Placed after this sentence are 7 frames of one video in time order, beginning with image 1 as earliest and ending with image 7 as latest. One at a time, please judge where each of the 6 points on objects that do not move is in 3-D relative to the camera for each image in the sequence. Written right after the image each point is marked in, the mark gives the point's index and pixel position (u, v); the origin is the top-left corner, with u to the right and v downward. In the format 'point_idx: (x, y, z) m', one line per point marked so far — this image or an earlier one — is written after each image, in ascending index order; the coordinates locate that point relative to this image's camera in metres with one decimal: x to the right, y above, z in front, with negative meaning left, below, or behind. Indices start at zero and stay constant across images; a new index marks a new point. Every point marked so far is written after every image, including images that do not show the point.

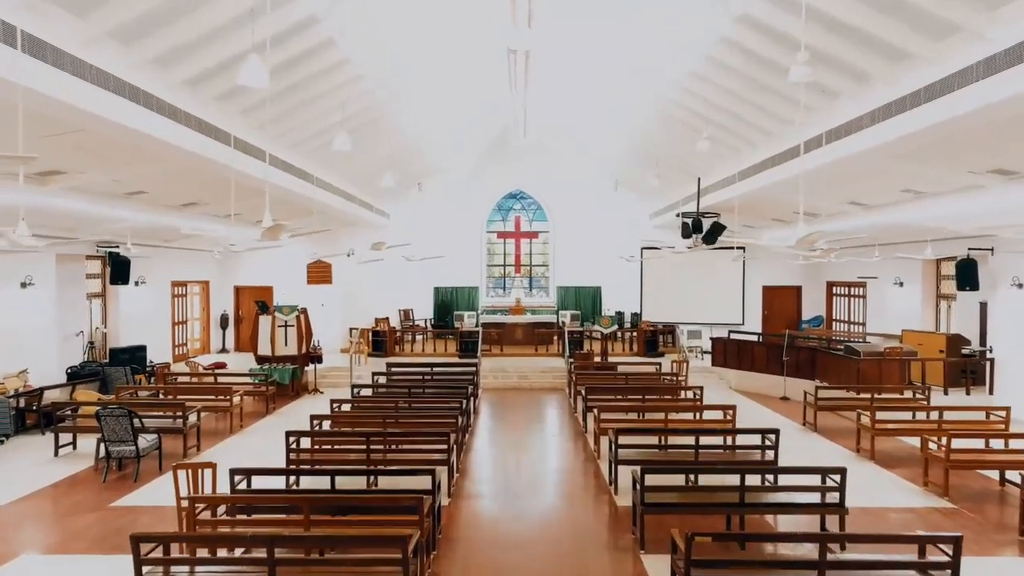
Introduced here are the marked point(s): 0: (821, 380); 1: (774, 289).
0: (+5.7, -1.7, +11.6) m
1: (+6.7, 0.0, +16.3) m
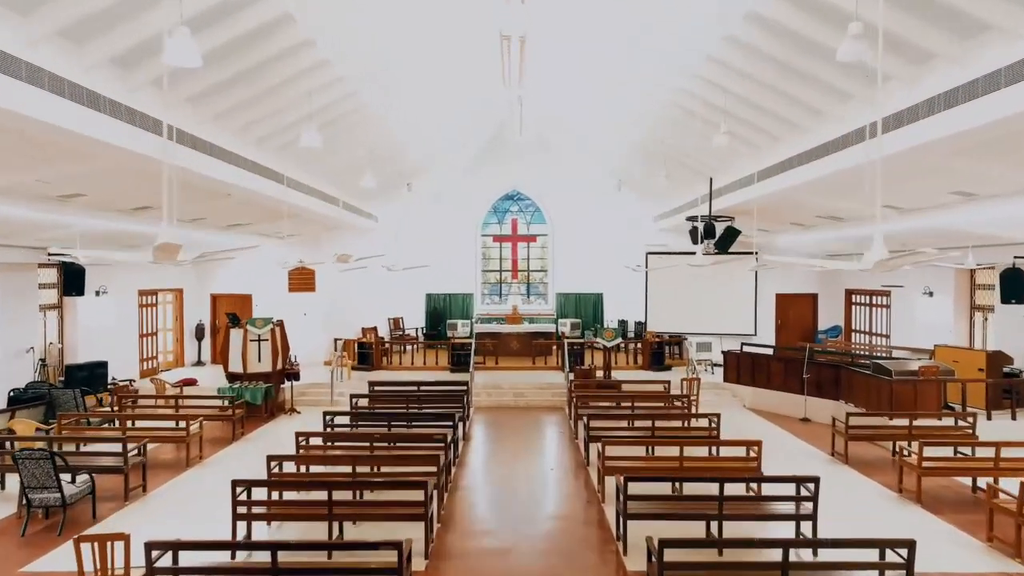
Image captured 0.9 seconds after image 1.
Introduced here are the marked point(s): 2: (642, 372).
0: (+5.6, -1.9, +10.6) m
1: (+6.6, -0.2, +15.2) m
2: (+2.9, -1.9, +14.1) m
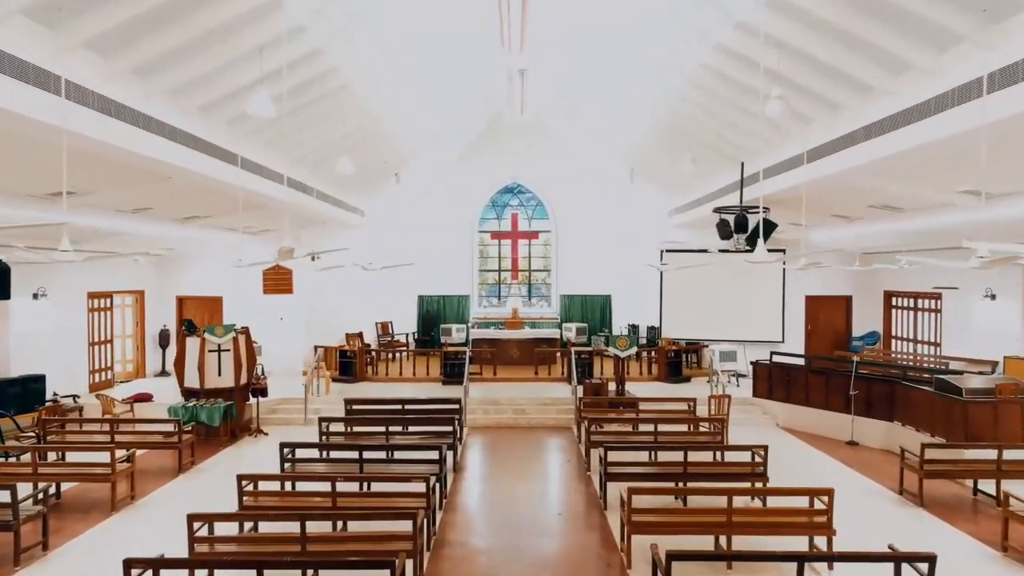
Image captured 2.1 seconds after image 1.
0: (+5.6, -1.9, +9.0) m
1: (+6.6, -0.3, +13.7) m
2: (+2.9, -1.9, +12.5) m
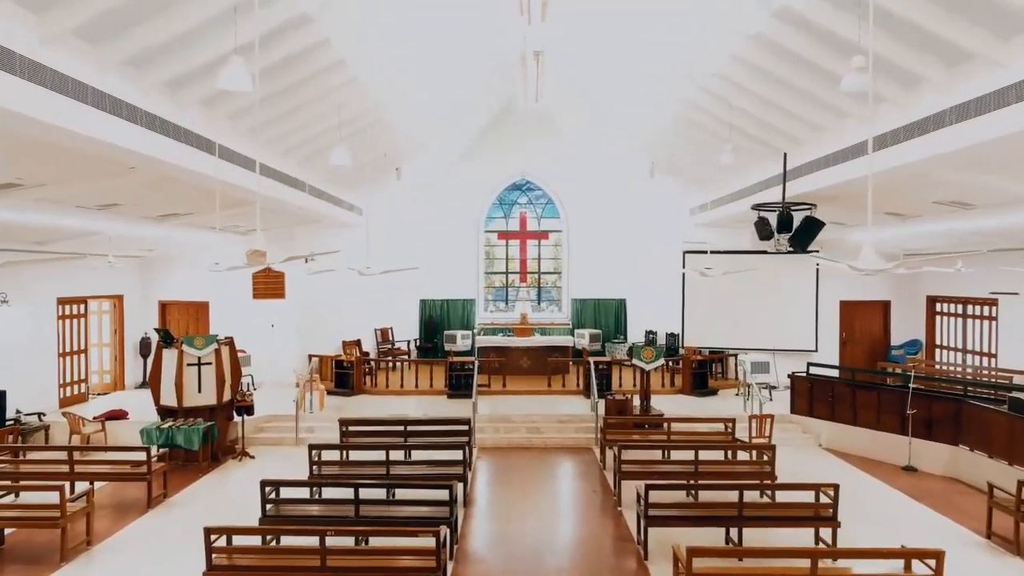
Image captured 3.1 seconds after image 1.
0: (+5.8, -2.0, +8.0) m
1: (+6.9, -0.4, +12.7) m
2: (+3.1, -2.0, +11.5) m
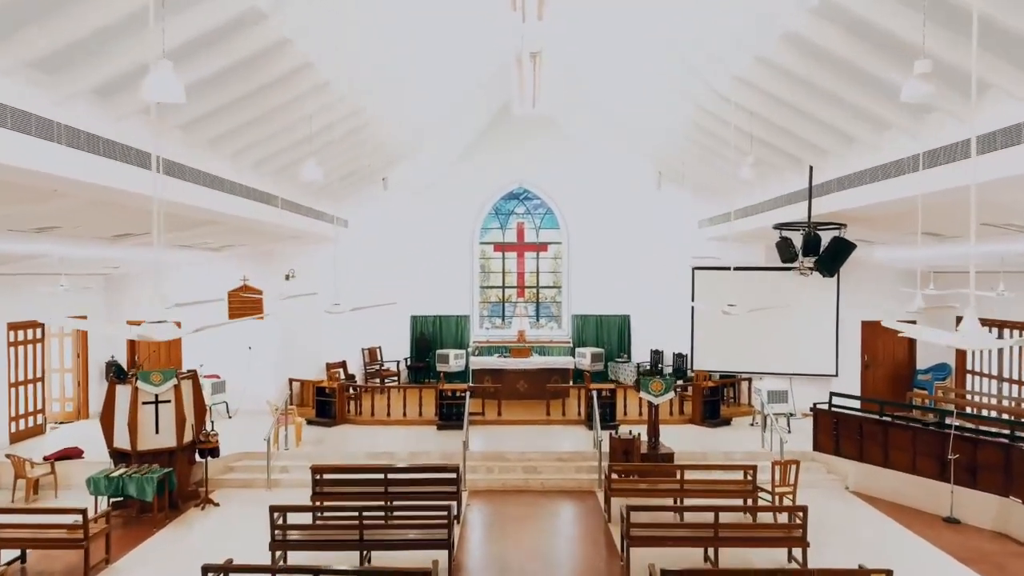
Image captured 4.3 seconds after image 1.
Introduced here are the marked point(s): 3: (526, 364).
0: (+5.7, -2.4, +7.0) m
1: (+6.8, -0.7, +11.7) m
2: (+3.0, -2.4, +10.6) m
3: (+0.3, -1.5, +12.2) m
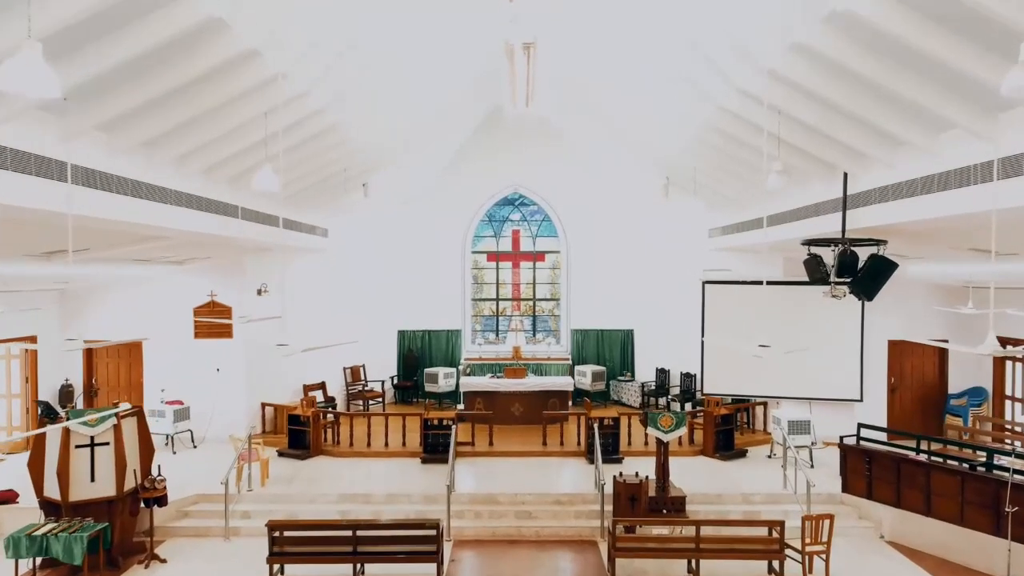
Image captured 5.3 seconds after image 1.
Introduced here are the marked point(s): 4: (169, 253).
0: (+5.6, -2.6, +6.0) m
1: (+6.7, -1.0, +10.7) m
2: (+2.9, -2.6, +9.5) m
3: (+0.2, -1.8, +11.1) m
4: (-4.9, +0.5, +9.1) m
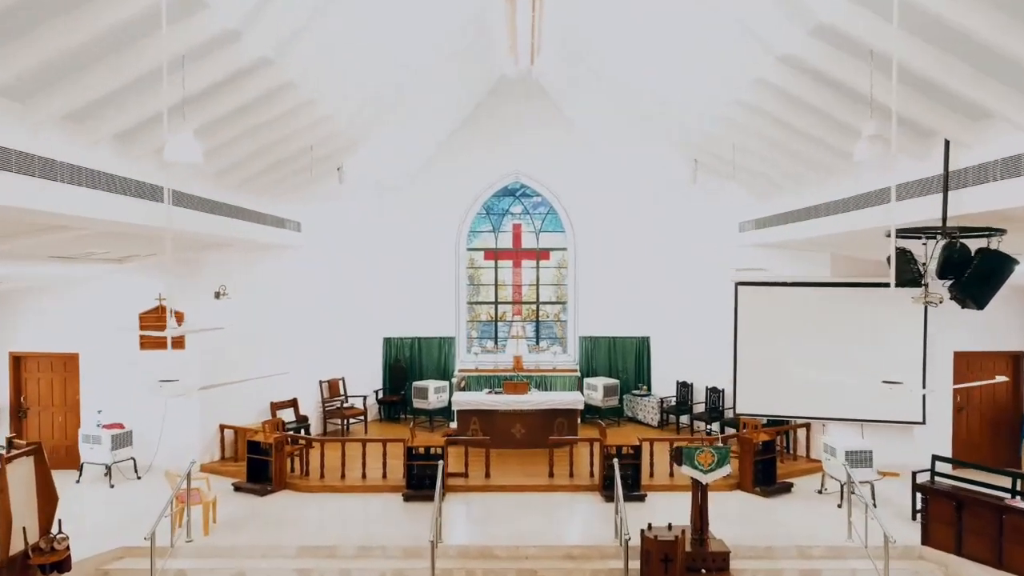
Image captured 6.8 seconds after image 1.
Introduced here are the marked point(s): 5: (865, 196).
0: (+5.6, -2.7, +4.4) m
1: (+6.7, -1.0, +9.1) m
2: (+2.9, -2.7, +8.0) m
3: (+0.2, -1.8, +9.6) m
4: (-4.9, +0.5, +7.5) m
5: (+3.8, +1.0, +6.7) m
